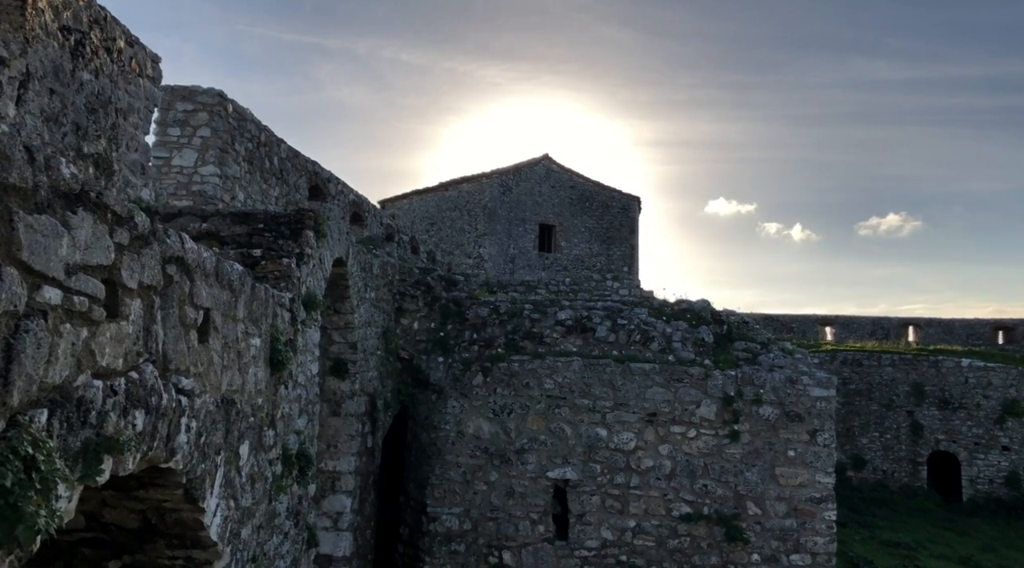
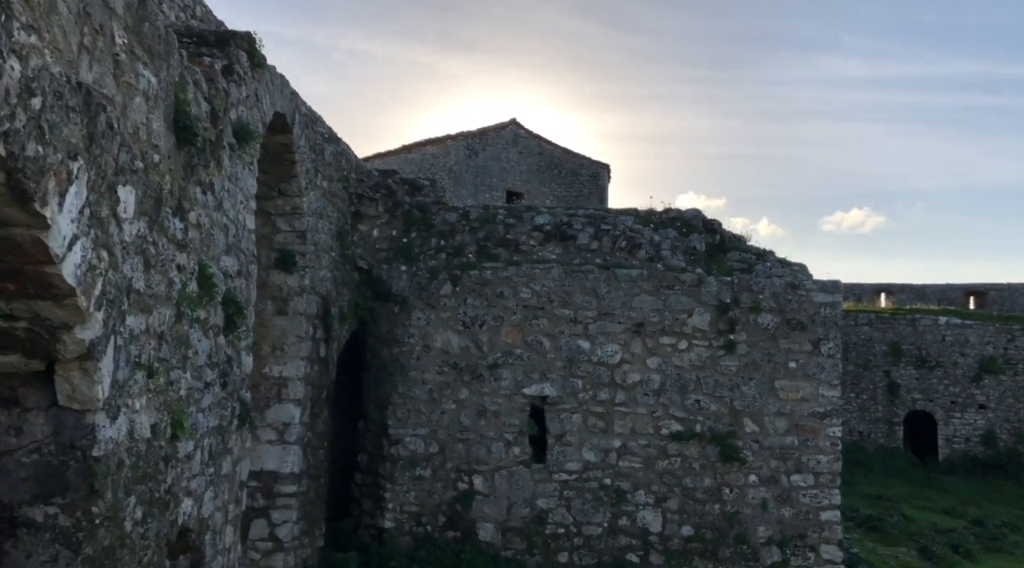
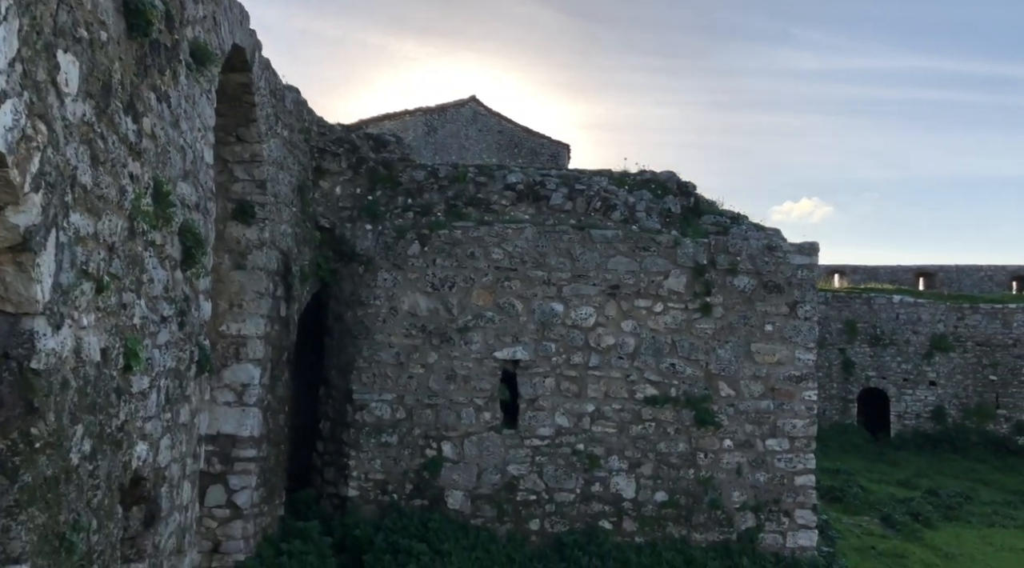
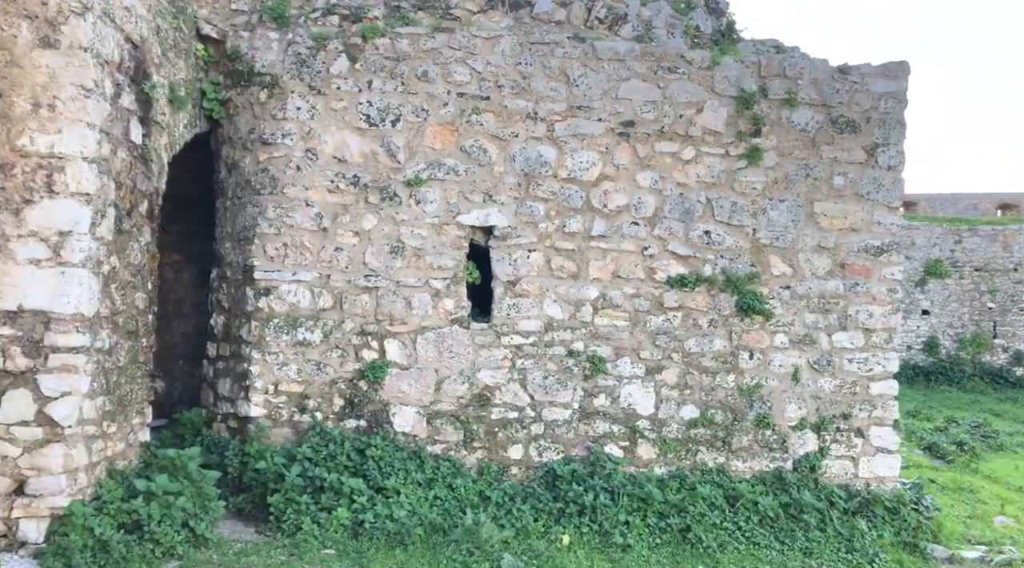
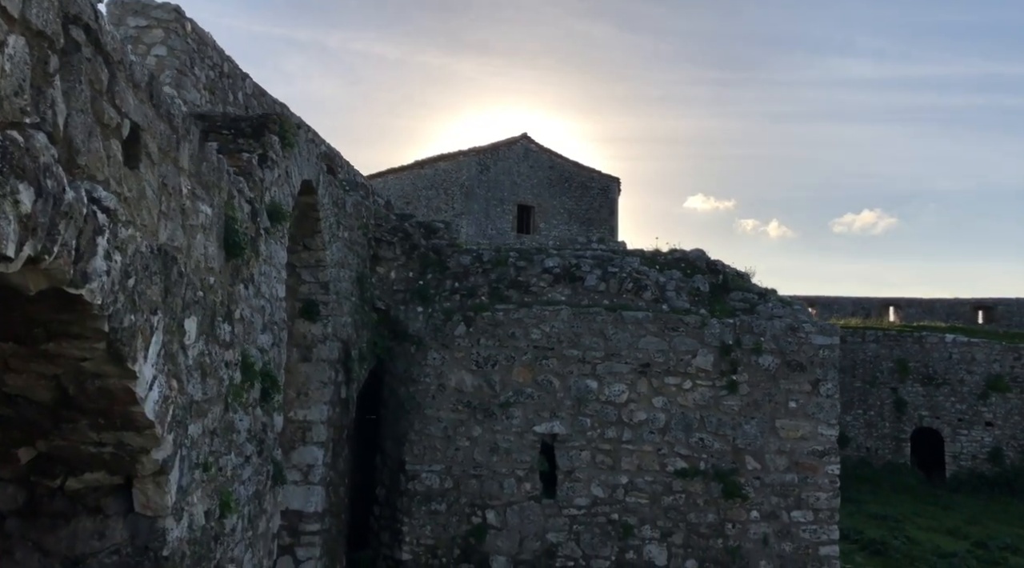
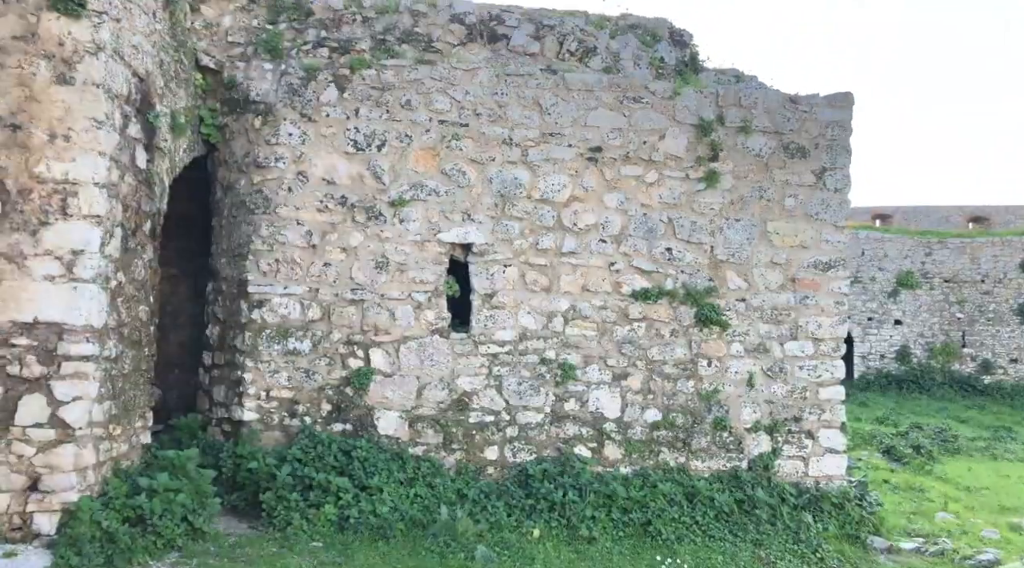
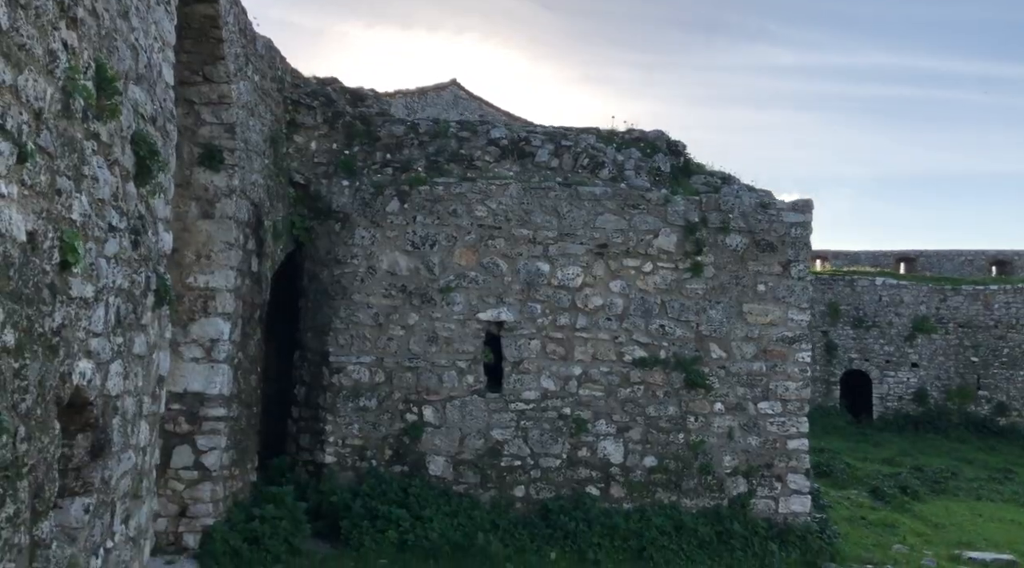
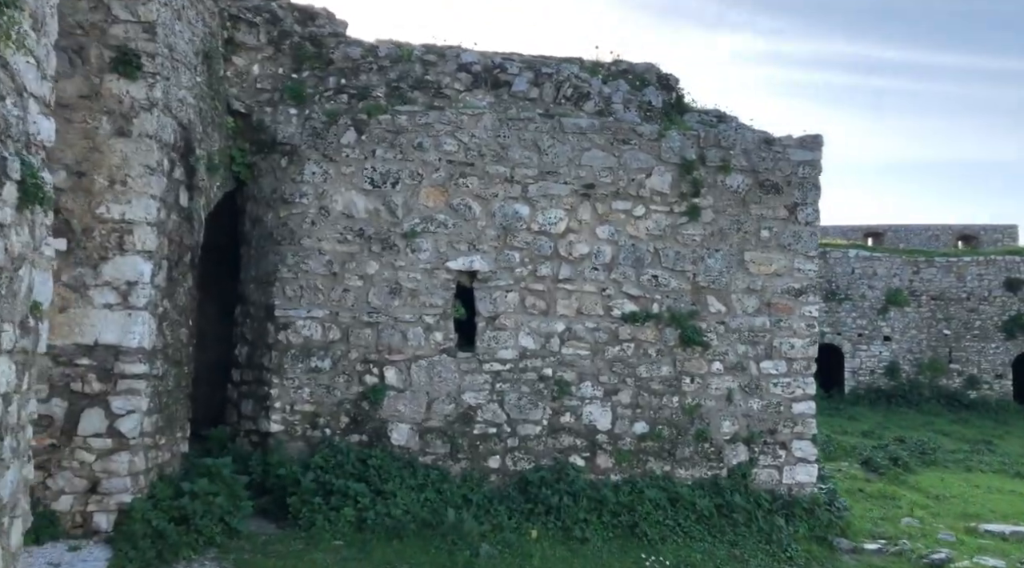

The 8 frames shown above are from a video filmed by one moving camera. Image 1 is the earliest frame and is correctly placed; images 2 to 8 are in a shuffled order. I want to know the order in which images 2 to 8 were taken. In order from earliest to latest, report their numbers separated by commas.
5, 2, 3, 7, 8, 6, 4
